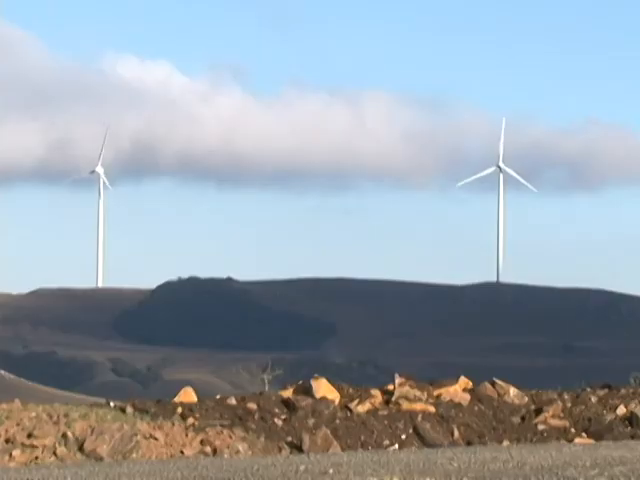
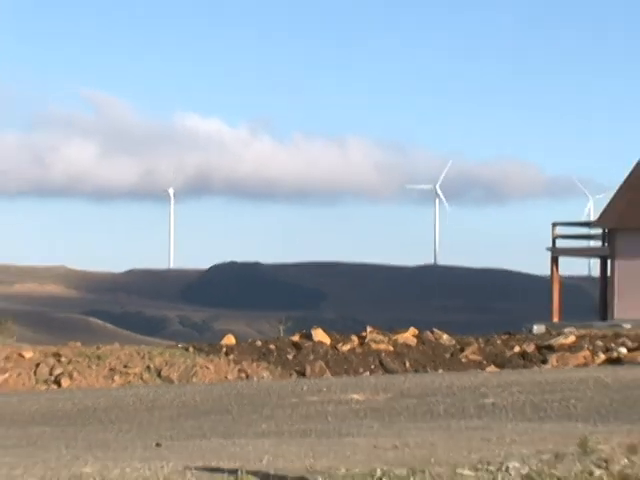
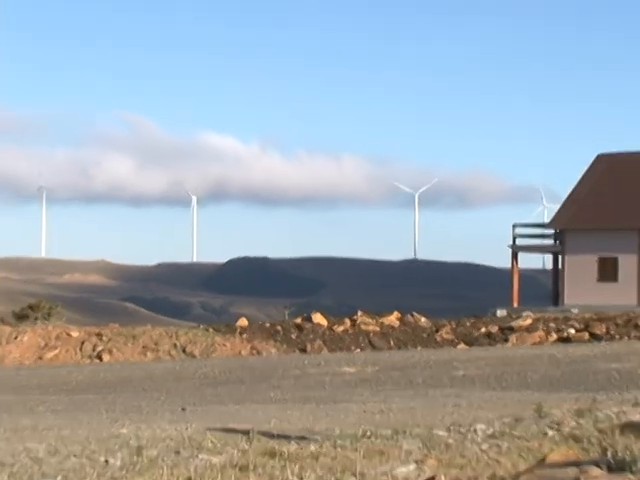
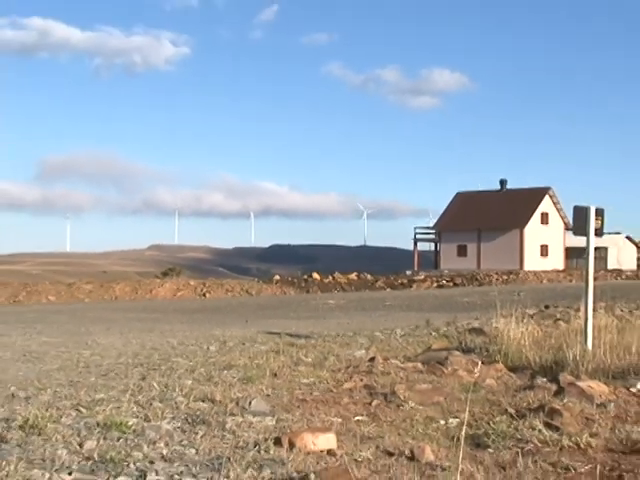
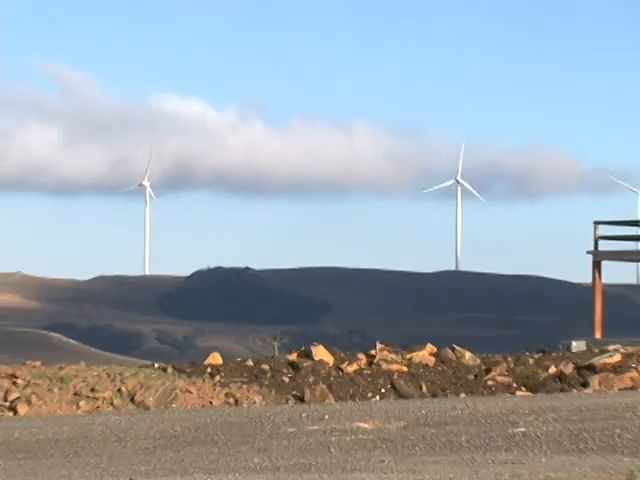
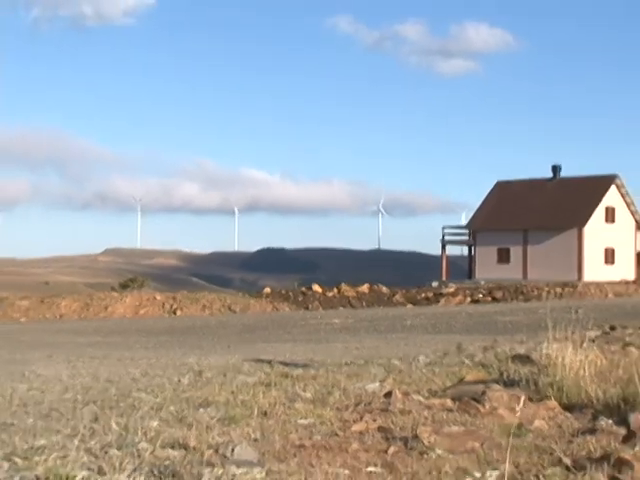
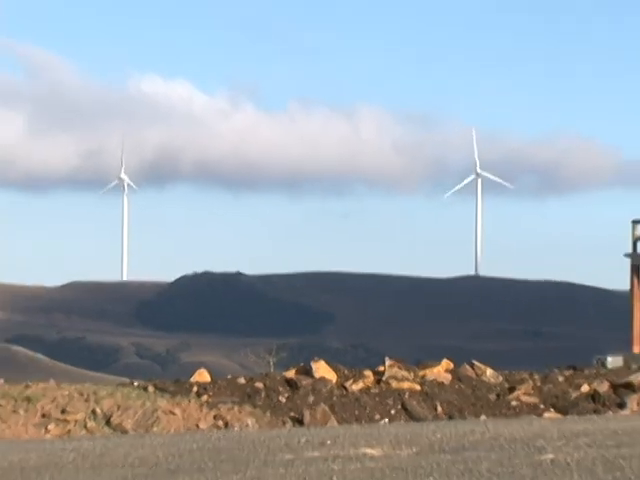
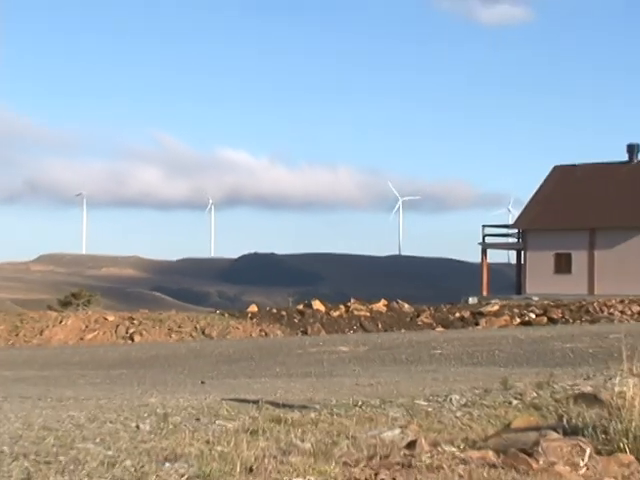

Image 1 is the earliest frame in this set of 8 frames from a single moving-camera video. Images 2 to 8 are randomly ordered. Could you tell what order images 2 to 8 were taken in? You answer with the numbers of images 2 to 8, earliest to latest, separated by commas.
7, 5, 2, 3, 8, 6, 4
